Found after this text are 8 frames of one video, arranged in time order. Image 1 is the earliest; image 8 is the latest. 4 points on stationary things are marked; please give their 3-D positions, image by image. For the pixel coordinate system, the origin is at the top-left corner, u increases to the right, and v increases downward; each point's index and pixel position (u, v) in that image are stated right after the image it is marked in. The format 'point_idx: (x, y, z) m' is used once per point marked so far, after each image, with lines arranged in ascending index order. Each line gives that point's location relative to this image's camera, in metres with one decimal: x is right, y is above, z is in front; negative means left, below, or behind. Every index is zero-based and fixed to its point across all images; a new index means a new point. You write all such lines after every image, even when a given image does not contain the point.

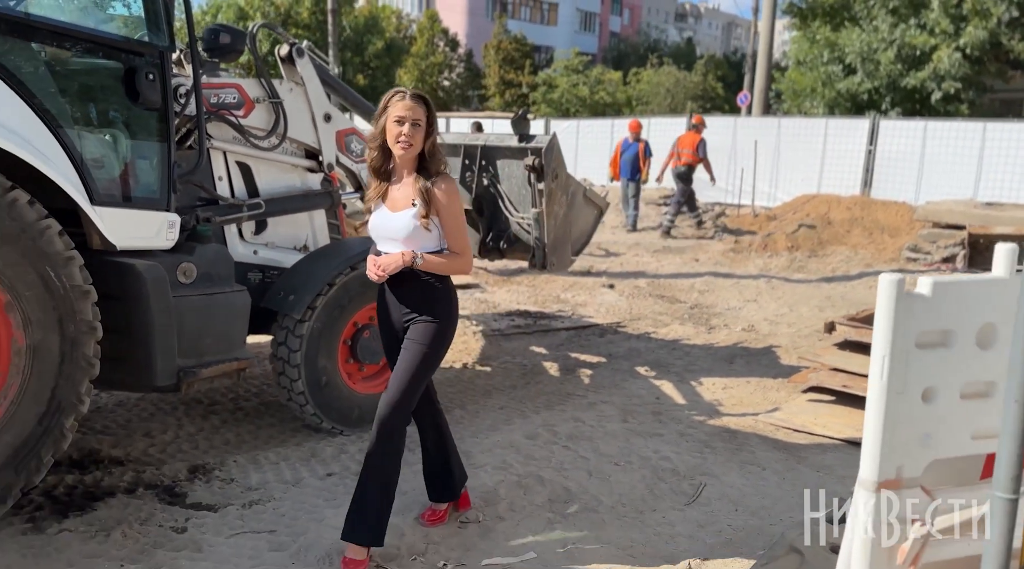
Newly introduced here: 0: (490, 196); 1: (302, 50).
0: (-0.2, +0.6, +6.5) m
1: (-1.1, +1.2, +4.9) m
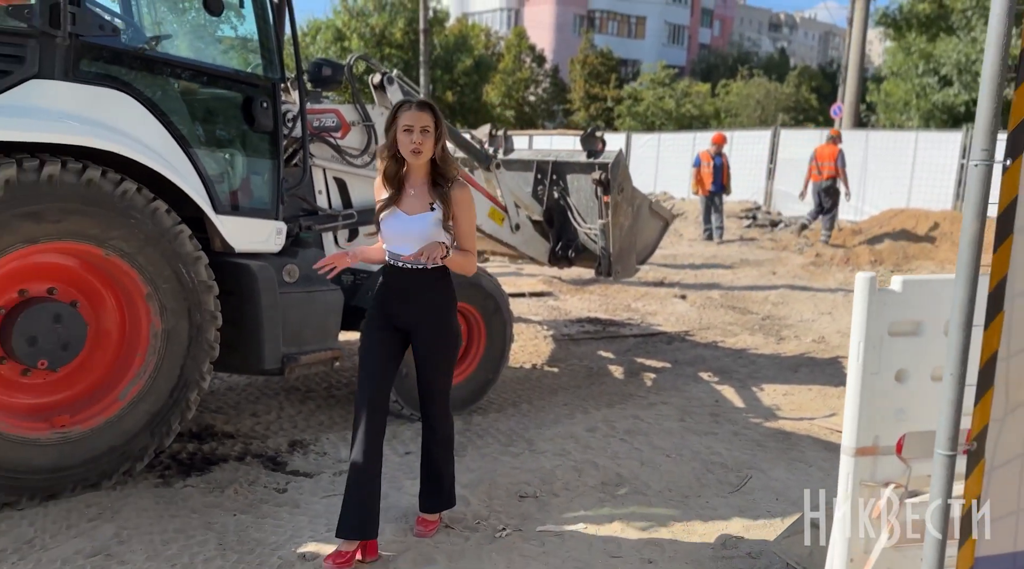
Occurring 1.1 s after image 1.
0: (+0.4, +0.6, +7.0) m
1: (-0.7, +1.2, +5.6) m
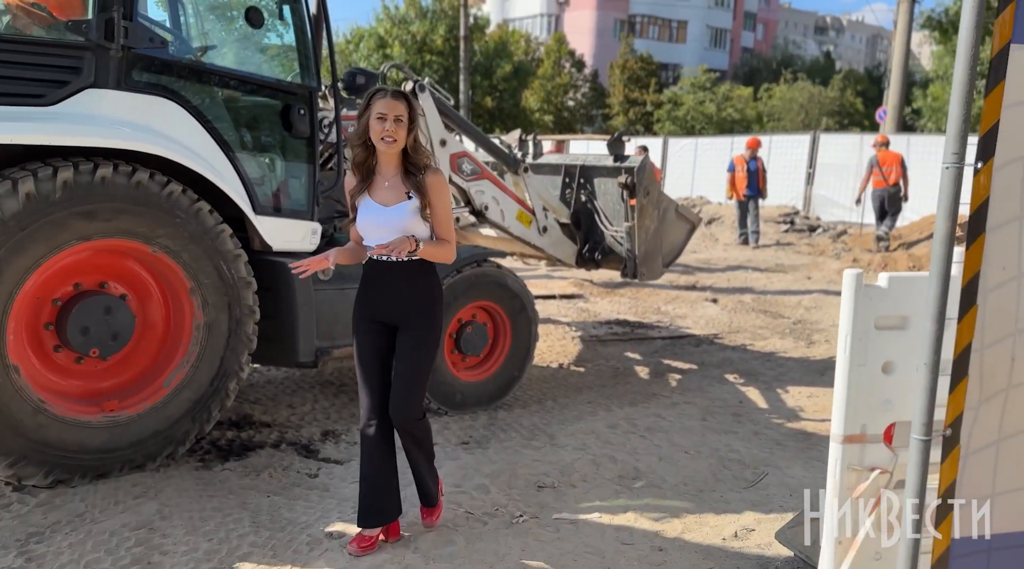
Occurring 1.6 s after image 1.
0: (+0.6, +0.6, +7.2) m
1: (-0.6, +1.2, +5.8) m
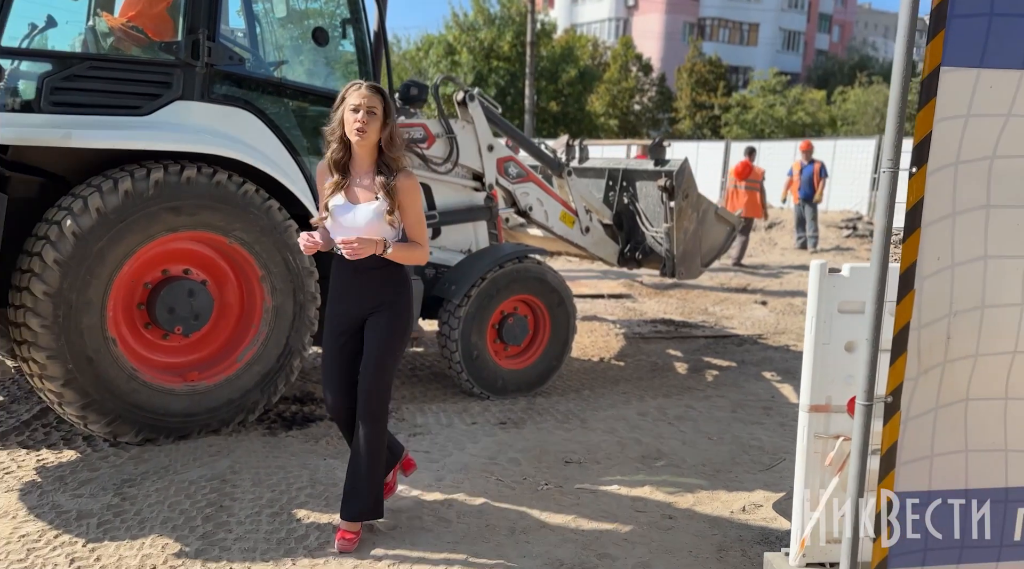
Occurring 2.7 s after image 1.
0: (+1.0, +0.6, +7.6) m
1: (-0.3, +1.3, +6.3) m
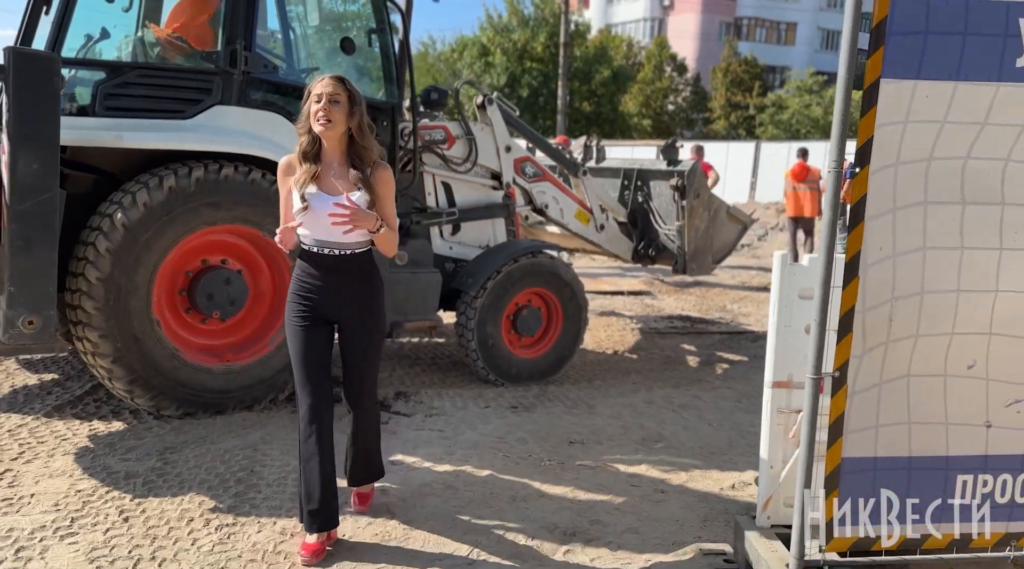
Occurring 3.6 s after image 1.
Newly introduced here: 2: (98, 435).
0: (+1.1, +0.6, +8.0) m
1: (-0.1, +1.3, +6.7) m
2: (-2.0, -0.7, +4.5) m
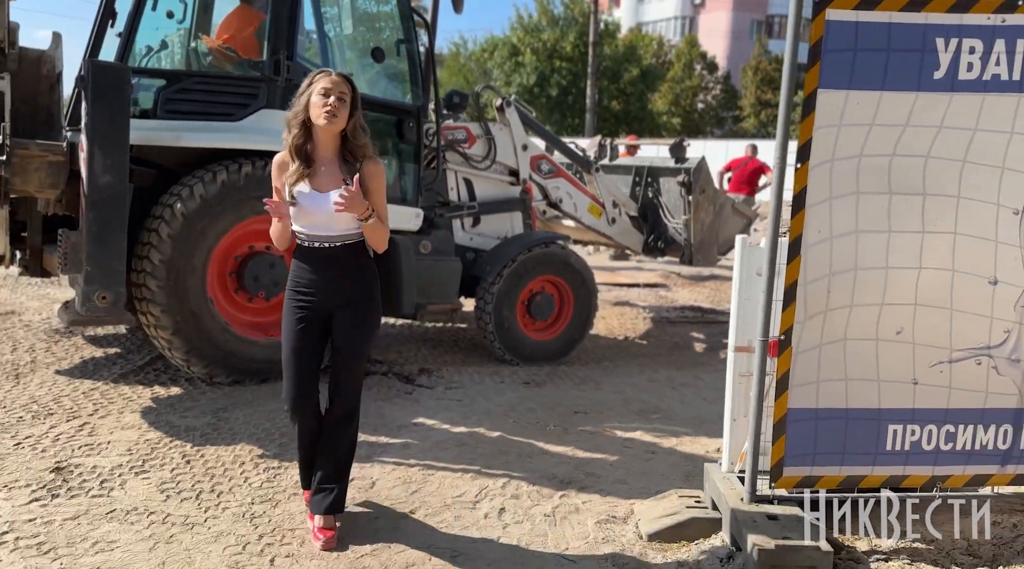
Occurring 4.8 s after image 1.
0: (+1.3, +0.7, +8.5) m
1: (0.0, +1.4, +7.3) m
2: (-2.0, -0.6, +5.2) m
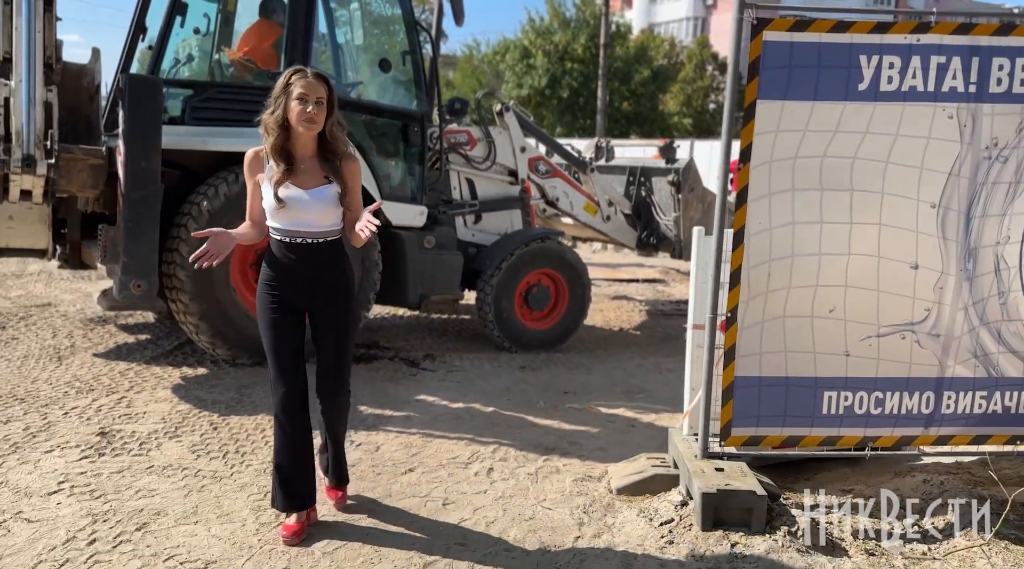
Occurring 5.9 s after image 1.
0: (+1.3, +0.8, +9.1) m
1: (0.0, +1.5, +7.8) m
2: (-2.0, -0.6, +5.8) m
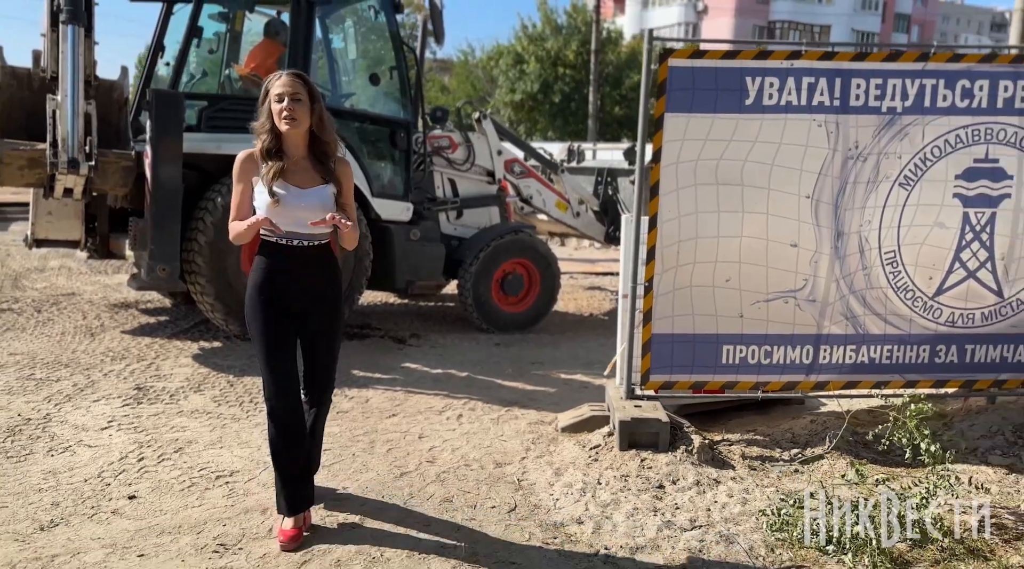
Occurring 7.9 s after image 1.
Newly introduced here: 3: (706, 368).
0: (+1.1, +0.9, +10.0) m
1: (-0.2, +1.6, +8.8) m
2: (-2.2, -0.5, +6.7) m
3: (+1.0, -0.4, +4.9) m
